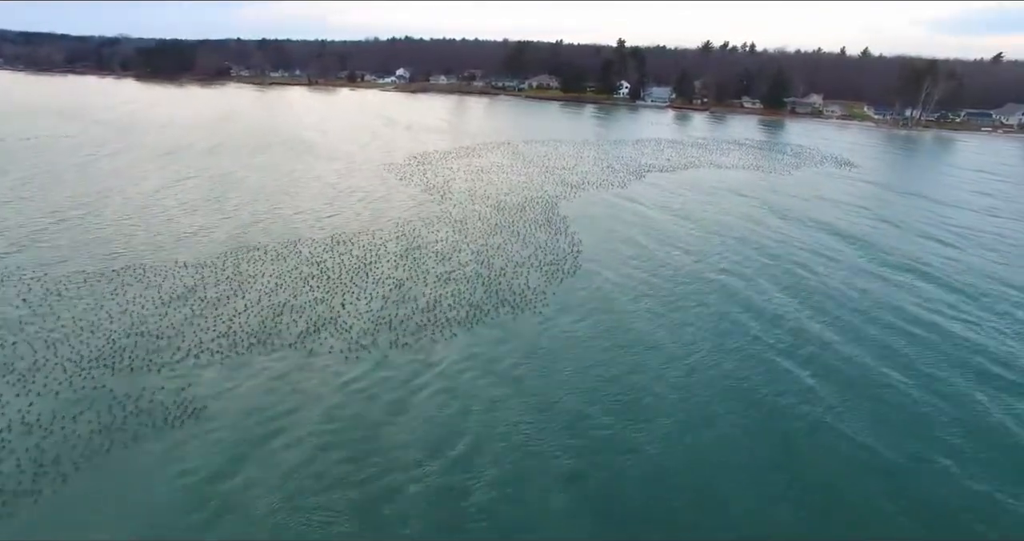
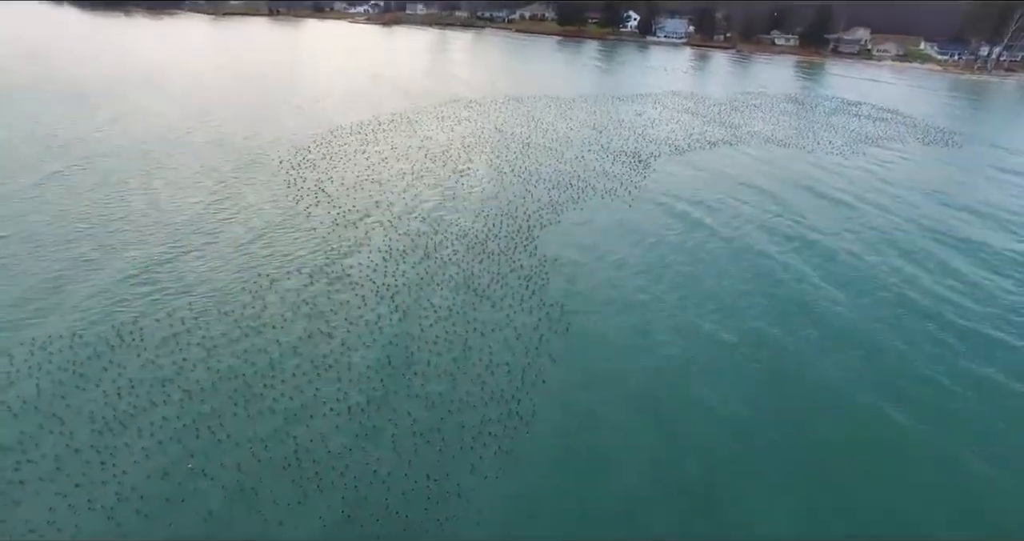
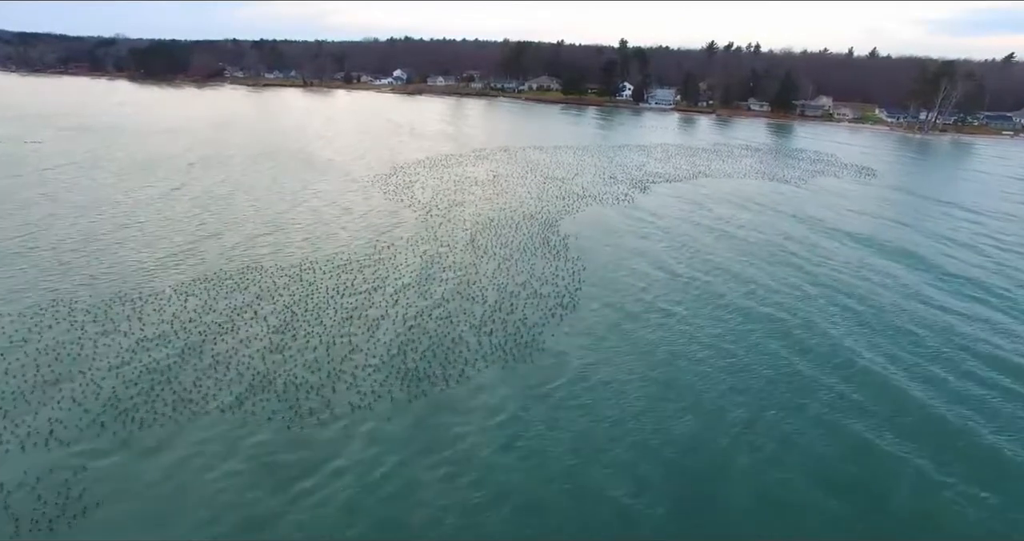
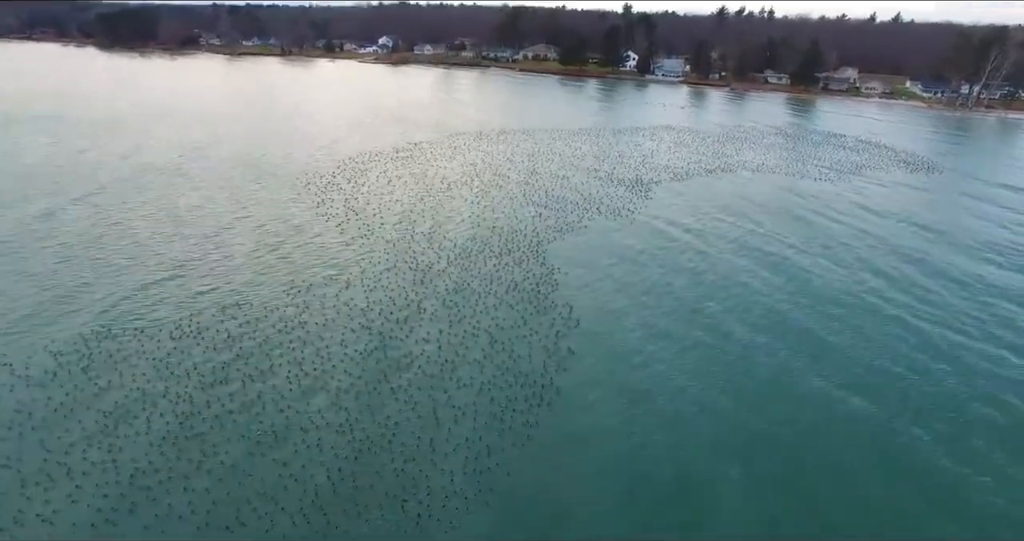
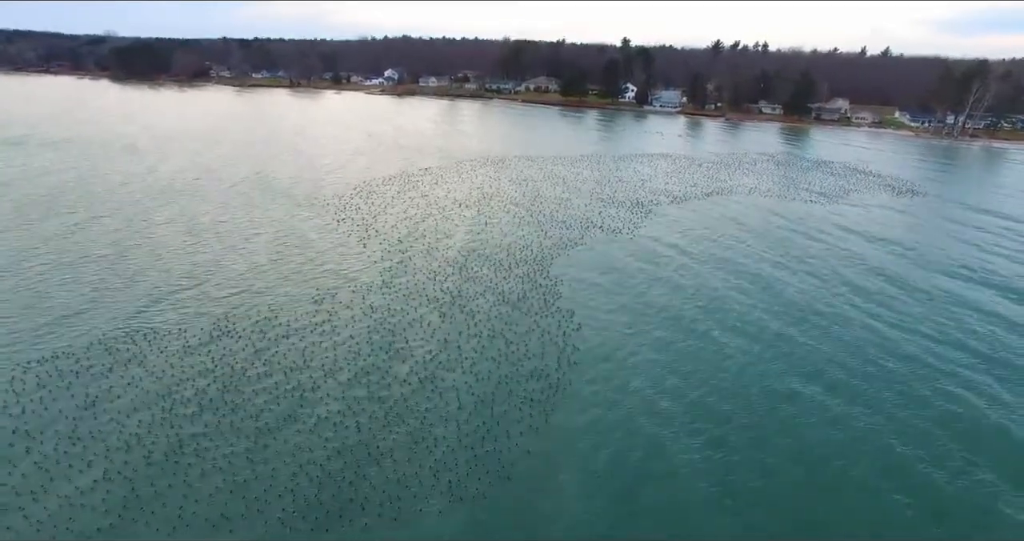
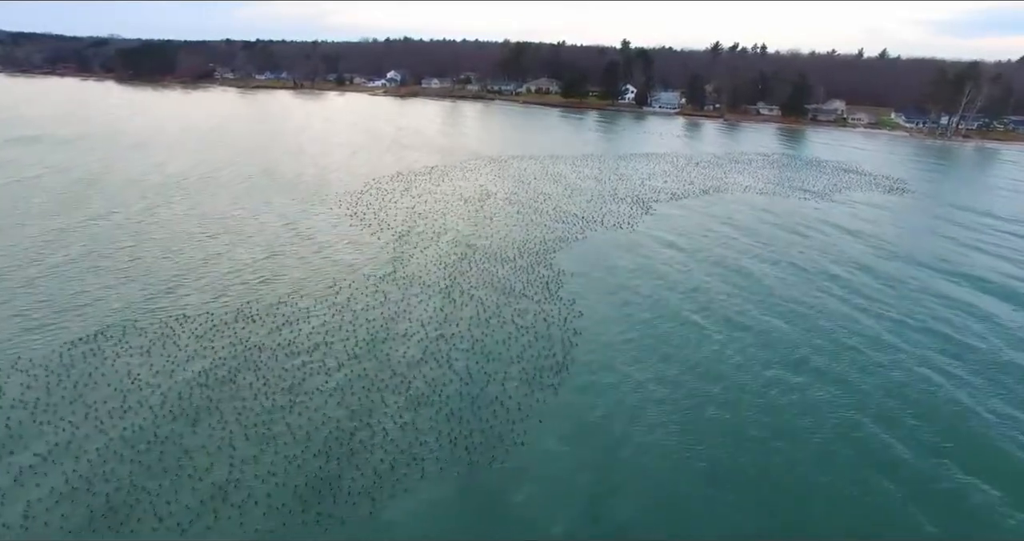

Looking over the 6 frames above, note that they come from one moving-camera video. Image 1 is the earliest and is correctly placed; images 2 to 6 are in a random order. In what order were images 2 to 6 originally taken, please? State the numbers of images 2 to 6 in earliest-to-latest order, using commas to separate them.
3, 6, 5, 4, 2
